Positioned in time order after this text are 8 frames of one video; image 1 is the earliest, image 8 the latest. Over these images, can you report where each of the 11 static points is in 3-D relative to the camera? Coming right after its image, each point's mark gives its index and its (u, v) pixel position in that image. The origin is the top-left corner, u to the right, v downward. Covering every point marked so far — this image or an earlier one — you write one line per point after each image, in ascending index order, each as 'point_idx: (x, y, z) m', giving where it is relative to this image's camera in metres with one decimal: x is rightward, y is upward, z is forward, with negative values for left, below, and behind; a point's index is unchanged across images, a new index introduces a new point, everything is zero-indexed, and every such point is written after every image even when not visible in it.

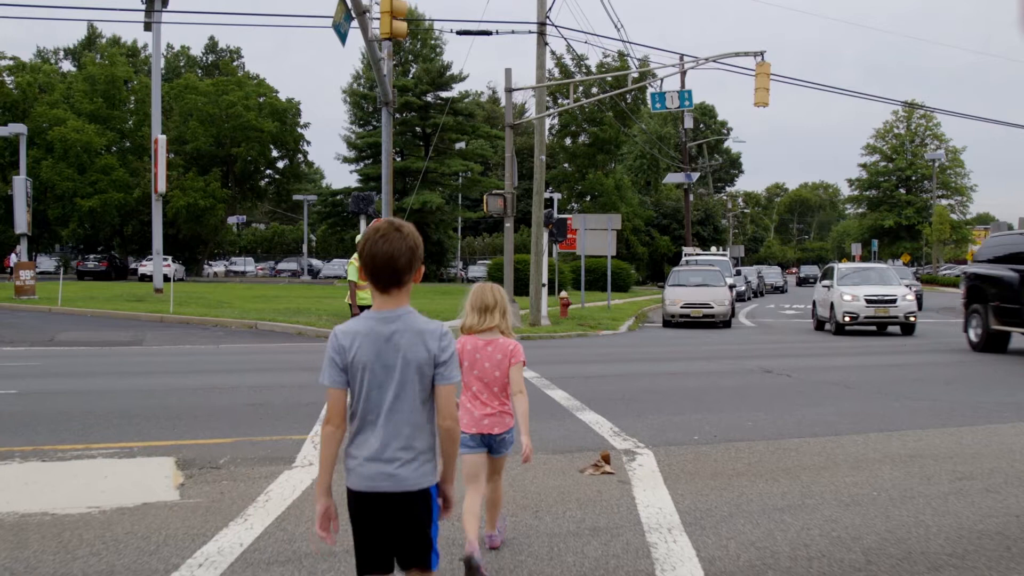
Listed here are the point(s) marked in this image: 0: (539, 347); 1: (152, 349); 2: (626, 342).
0: (+0.4, -0.8, +16.3) m
1: (-4.9, -0.8, +16.5) m
2: (+1.8, -0.8, +18.7) m
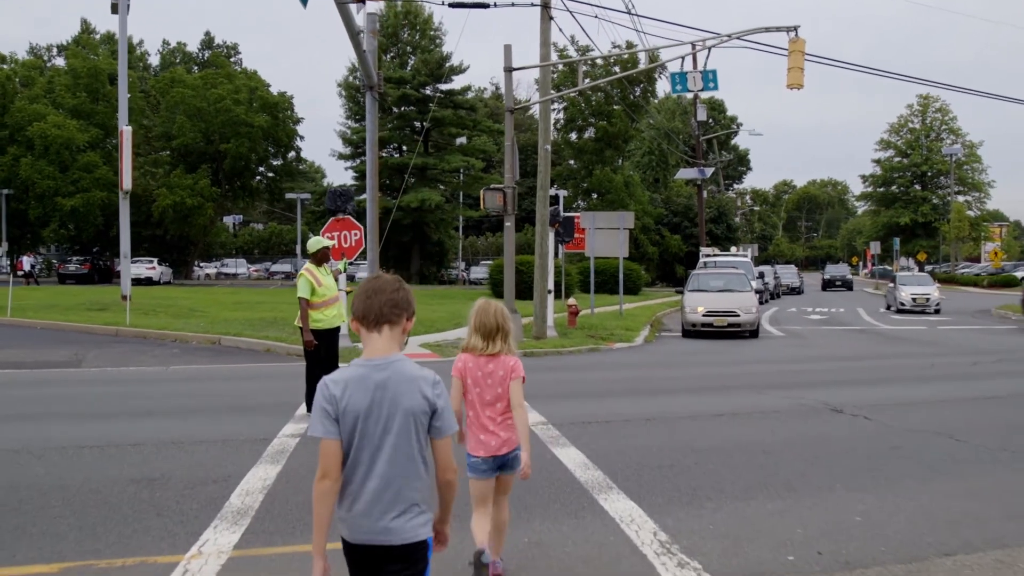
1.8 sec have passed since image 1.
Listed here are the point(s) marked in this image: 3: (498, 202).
0: (+0.4, -0.9, +13.8) m
1: (-4.9, -1.0, +14.0) m
2: (+1.8, -1.0, +16.2) m
3: (-0.2, +1.2, +17.3) m
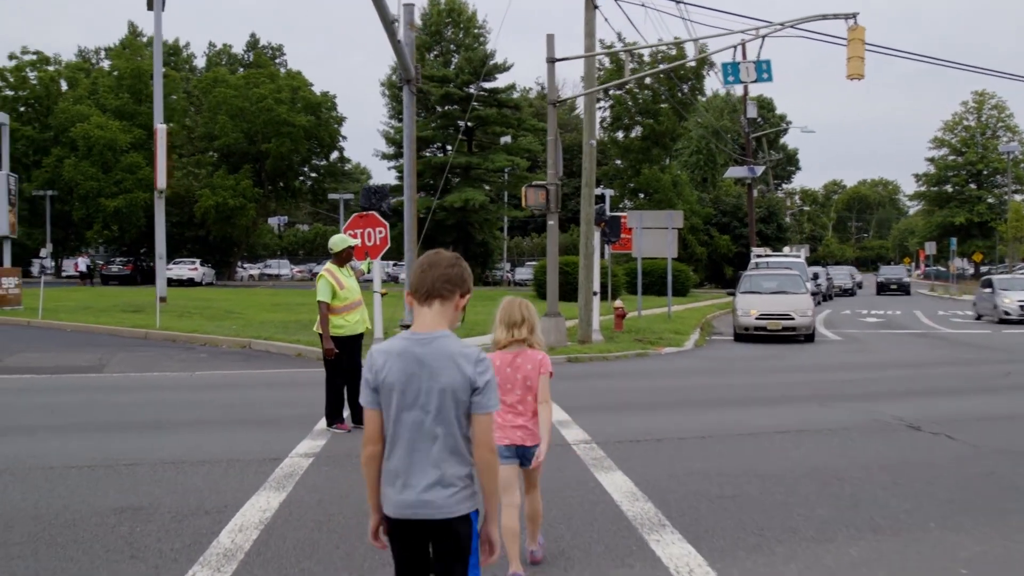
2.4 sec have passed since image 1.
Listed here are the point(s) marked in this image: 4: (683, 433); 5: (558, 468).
0: (+0.9, -1.0, +12.9) m
1: (-4.4, -1.0, +13.3) m
2: (+2.4, -1.0, +15.3) m
3: (+0.4, +1.2, +16.5) m
4: (+1.1, -0.9, +7.9) m
5: (+0.2, -1.0, +6.6) m
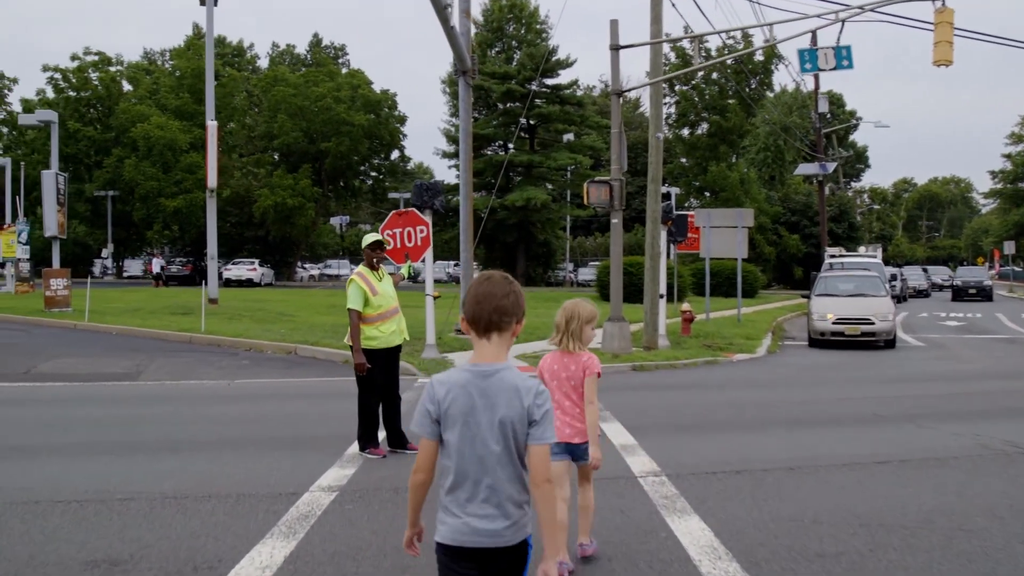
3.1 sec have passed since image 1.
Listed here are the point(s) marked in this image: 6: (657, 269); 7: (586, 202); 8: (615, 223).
0: (+1.4, -1.0, +11.9) m
1: (-3.8, -1.0, +12.6) m
2: (+3.1, -1.0, +14.1) m
3: (+1.2, +1.2, +15.5) m
4: (+1.4, -1.0, +6.8) m
5: (+0.5, -1.0, +5.5) m
6: (+2.0, +0.3, +17.0) m
7: (+0.9, +1.1, +15.5) m
8: (+1.3, +0.8, +15.5) m
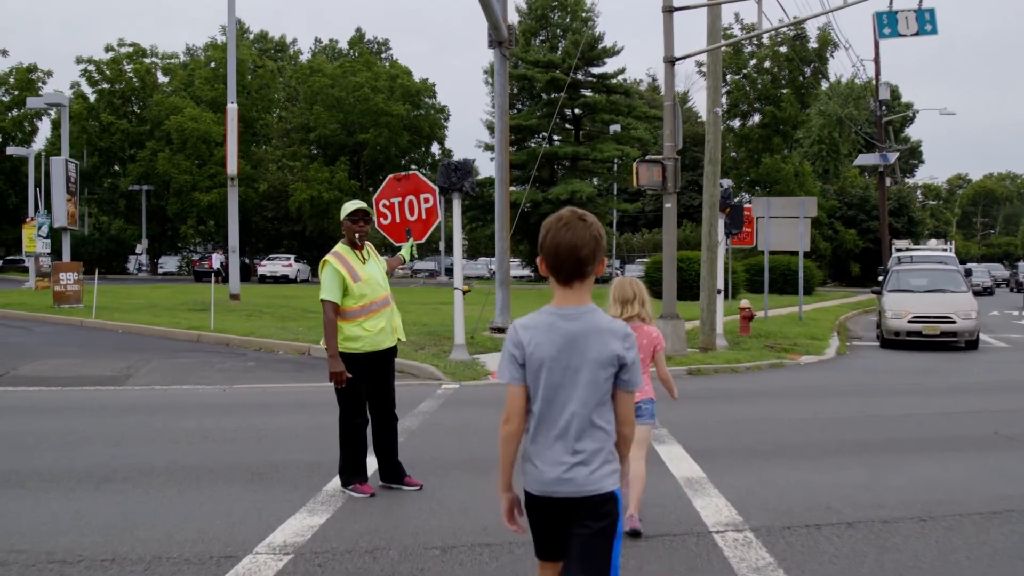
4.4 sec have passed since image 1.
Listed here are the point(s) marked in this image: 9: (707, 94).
0: (+1.7, -0.9, +10.1) m
1: (-3.5, -0.9, +11.0) m
2: (+3.5, -0.9, +12.3) m
3: (+1.6, +1.2, +13.7) m
4: (+1.5, -0.9, +5.0) m
5: (+0.6, -0.9, +3.8) m
6: (+2.5, +0.3, +15.2) m
7: (+1.4, +1.2, +13.7) m
8: (+1.8, +0.9, +13.7) m
9: (+2.4, +2.4, +15.0) m
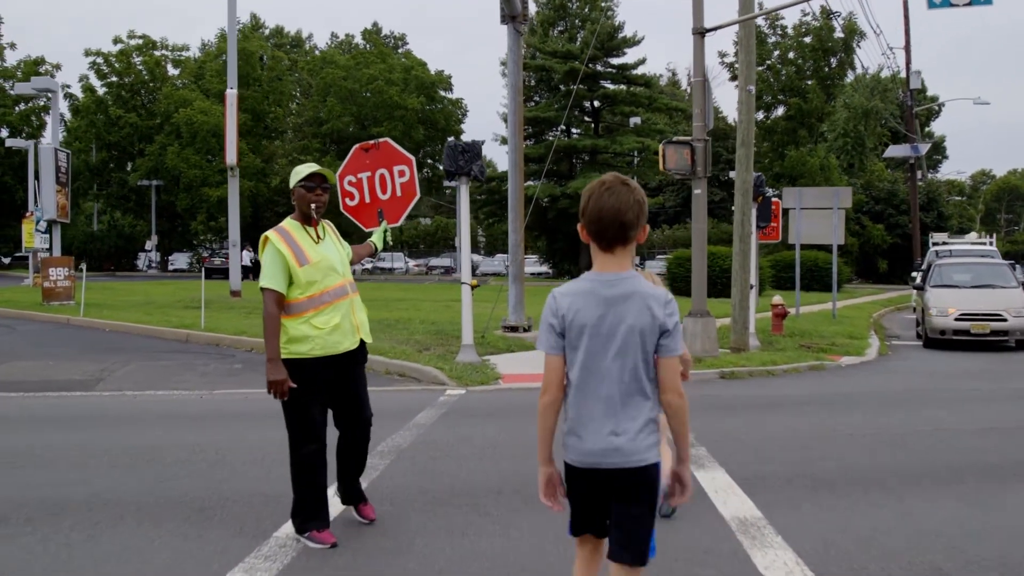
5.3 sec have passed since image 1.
0: (+1.8, -0.9, +8.8) m
1: (-3.4, -0.9, +9.8) m
2: (+3.6, -0.9, +11.0) m
3: (+1.7, +1.3, +12.4) m
4: (+1.5, -0.9, +3.8) m
5: (+0.6, -0.9, +2.5) m
6: (+2.7, +0.4, +13.9) m
7: (+1.5, +1.2, +12.5) m
8: (+1.9, +1.0, +12.4) m
9: (+2.6, +2.4, +13.7) m
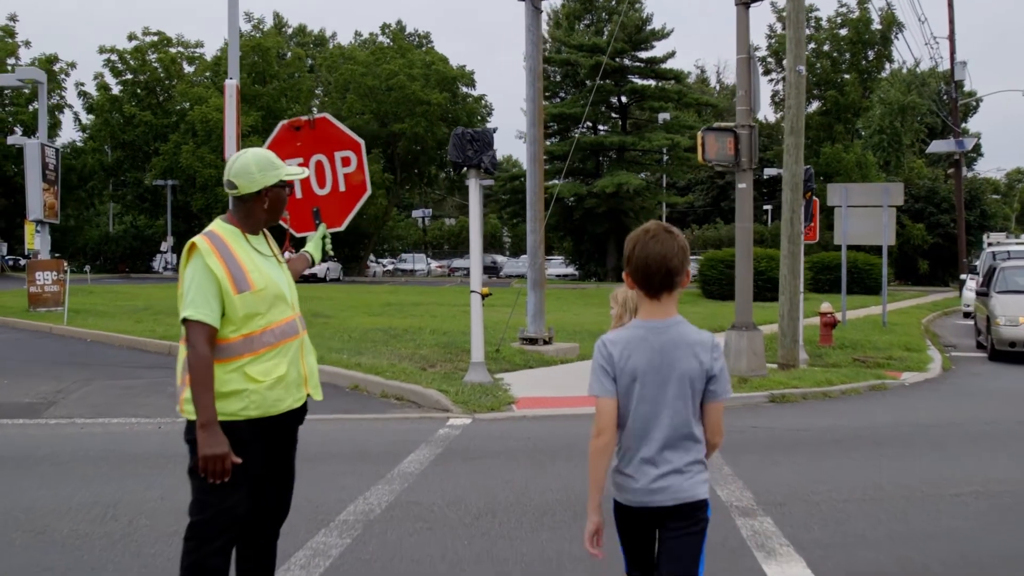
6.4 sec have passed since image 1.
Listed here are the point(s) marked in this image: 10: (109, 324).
0: (+1.9, -0.9, +7.2) m
1: (-3.3, -1.0, +8.3) m
2: (+3.7, -1.0, +9.4) m
3: (+1.9, +1.2, +10.8) m
4: (+1.5, -0.9, +2.2) m
5: (+0.5, -1.0, +1.0) m
6: (+2.8, +0.3, +12.3) m
7: (+1.7, +1.2, +10.9) m
8: (+2.1, +0.9, +10.8) m
9: (+2.7, +2.4, +12.1) m
10: (-5.5, -0.5, +16.8) m
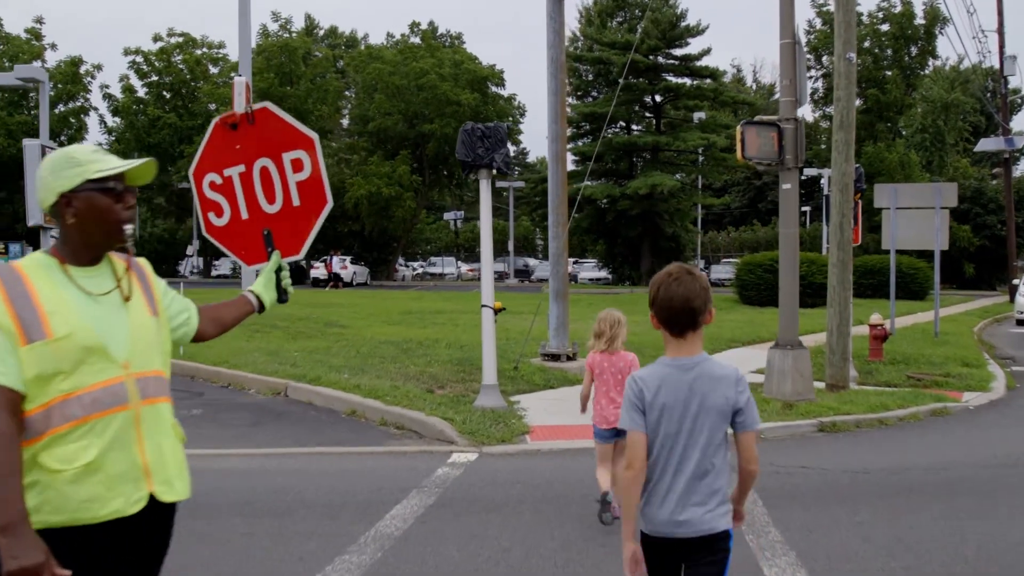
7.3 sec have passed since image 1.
0: (+1.9, -1.0, +6.0) m
1: (-3.2, -1.1, +7.3) m
2: (+3.8, -1.1, +8.1) m
3: (+2.0, +1.1, +9.6) m
4: (+1.4, -1.0, +1.0) m
5: (+0.3, -1.1, -0.2) m
6: (+3.0, +0.2, +11.1) m
7: (+1.8, +1.0, +9.7) m
8: (+2.2, +0.8, +9.7) m
9: (+2.9, +2.3, +10.9) m
10: (-5.2, -0.6, +15.9) m
